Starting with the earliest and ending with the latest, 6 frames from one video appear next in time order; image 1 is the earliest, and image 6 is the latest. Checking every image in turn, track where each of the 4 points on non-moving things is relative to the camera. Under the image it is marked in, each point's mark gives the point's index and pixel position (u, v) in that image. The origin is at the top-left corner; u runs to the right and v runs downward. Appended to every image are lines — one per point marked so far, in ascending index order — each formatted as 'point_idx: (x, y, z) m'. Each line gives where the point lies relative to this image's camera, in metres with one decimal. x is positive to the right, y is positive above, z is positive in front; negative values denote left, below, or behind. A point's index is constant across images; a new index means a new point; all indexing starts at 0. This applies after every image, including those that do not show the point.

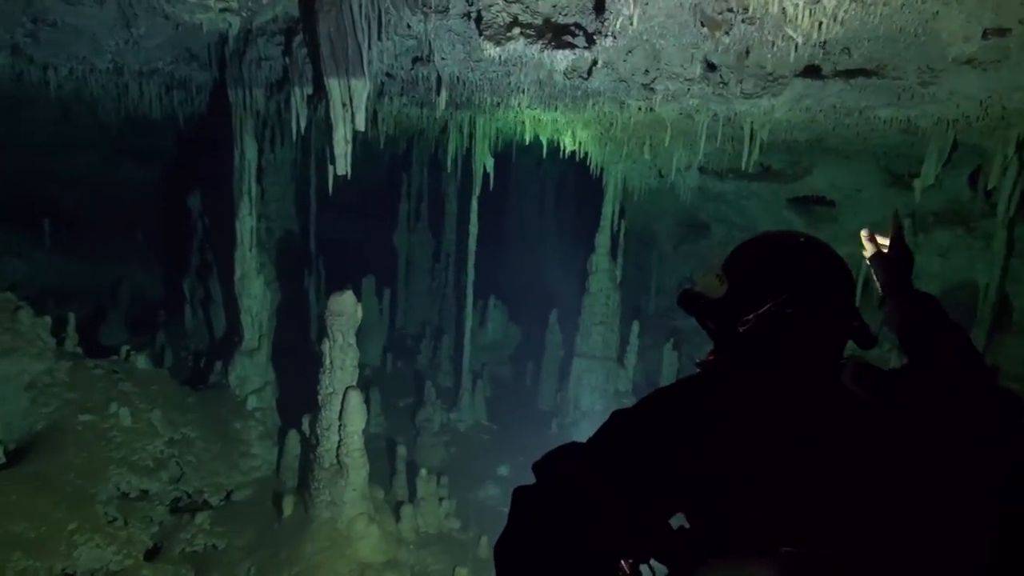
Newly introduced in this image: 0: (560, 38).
0: (+0.4, +2.1, +5.5) m
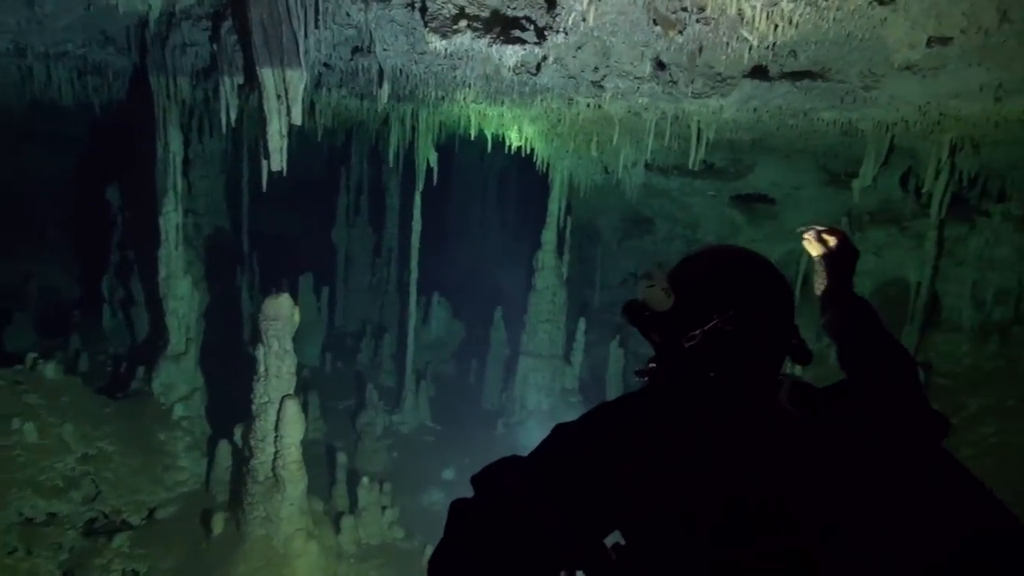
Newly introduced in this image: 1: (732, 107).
0: (0.0, +2.0, +5.3) m
1: (+2.1, +1.7, +6.1) m
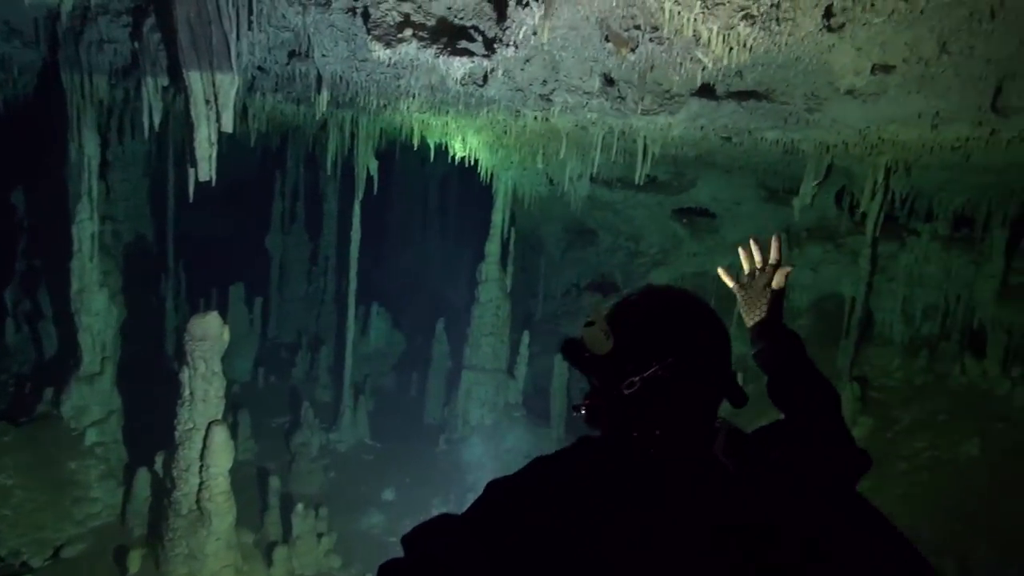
0: (-0.4, +1.9, +5.1) m
1: (+1.6, +1.5, +6.1) m
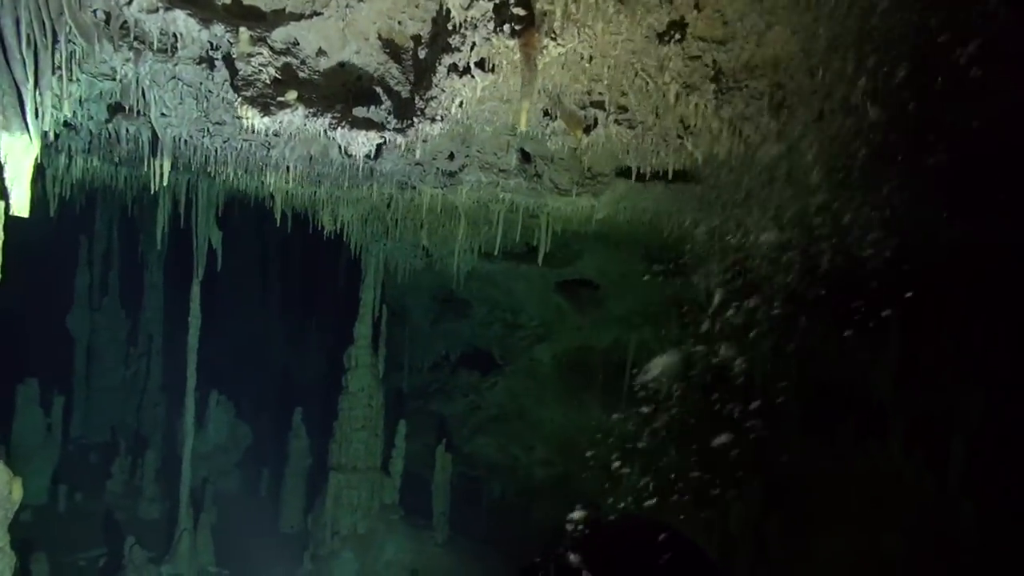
0: (-1.0, +1.1, +4.0) m
1: (+0.7, +0.7, +5.5) m
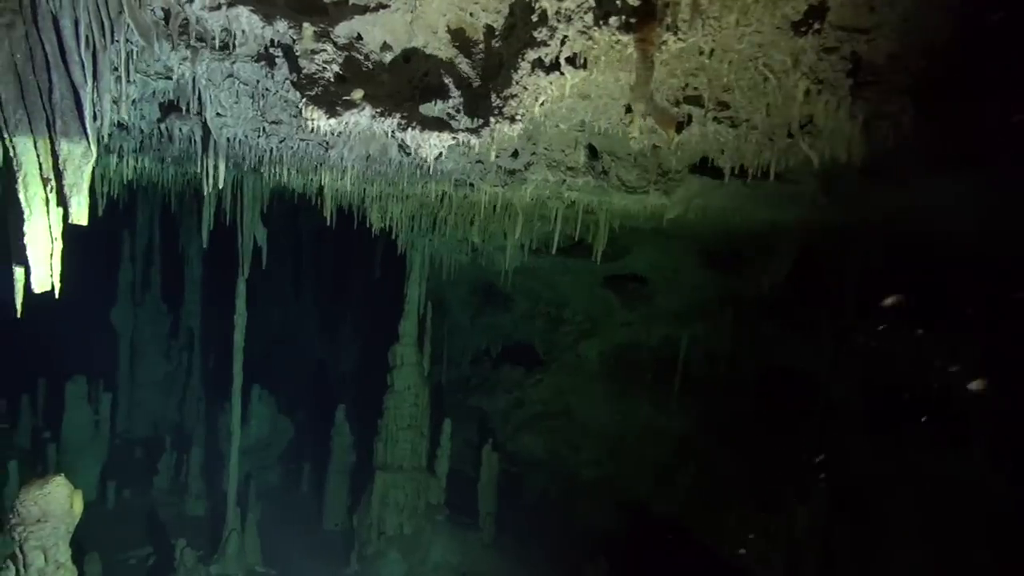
0: (-0.5, +1.0, +3.8) m
1: (+1.2, +0.7, +5.2) m
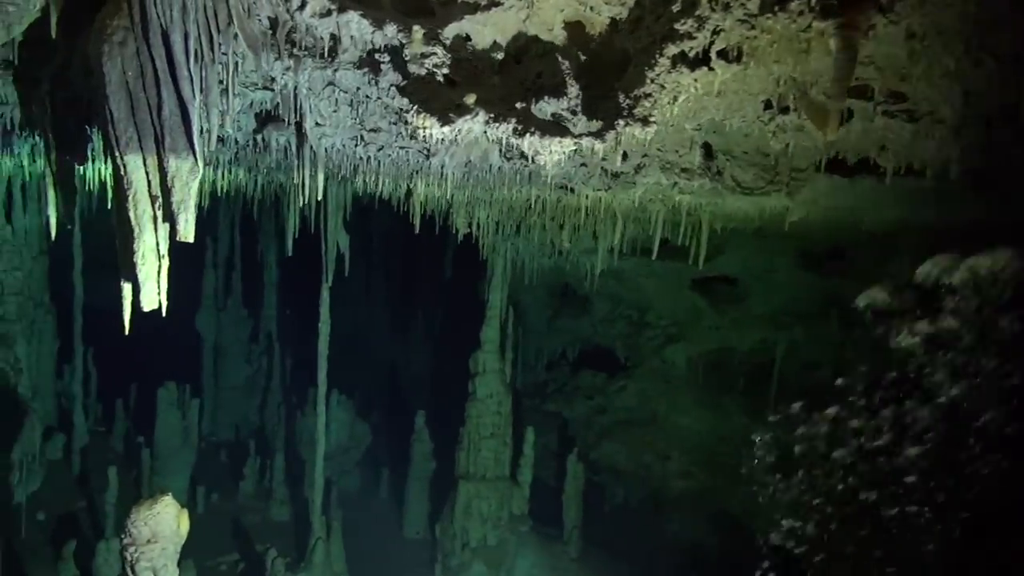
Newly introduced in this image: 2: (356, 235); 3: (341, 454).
0: (+0.1, +1.0, +3.6) m
1: (+2.0, +0.6, +4.8) m
2: (-3.0, +1.0, +12.0) m
3: (-2.7, -2.8, +10.6) m
